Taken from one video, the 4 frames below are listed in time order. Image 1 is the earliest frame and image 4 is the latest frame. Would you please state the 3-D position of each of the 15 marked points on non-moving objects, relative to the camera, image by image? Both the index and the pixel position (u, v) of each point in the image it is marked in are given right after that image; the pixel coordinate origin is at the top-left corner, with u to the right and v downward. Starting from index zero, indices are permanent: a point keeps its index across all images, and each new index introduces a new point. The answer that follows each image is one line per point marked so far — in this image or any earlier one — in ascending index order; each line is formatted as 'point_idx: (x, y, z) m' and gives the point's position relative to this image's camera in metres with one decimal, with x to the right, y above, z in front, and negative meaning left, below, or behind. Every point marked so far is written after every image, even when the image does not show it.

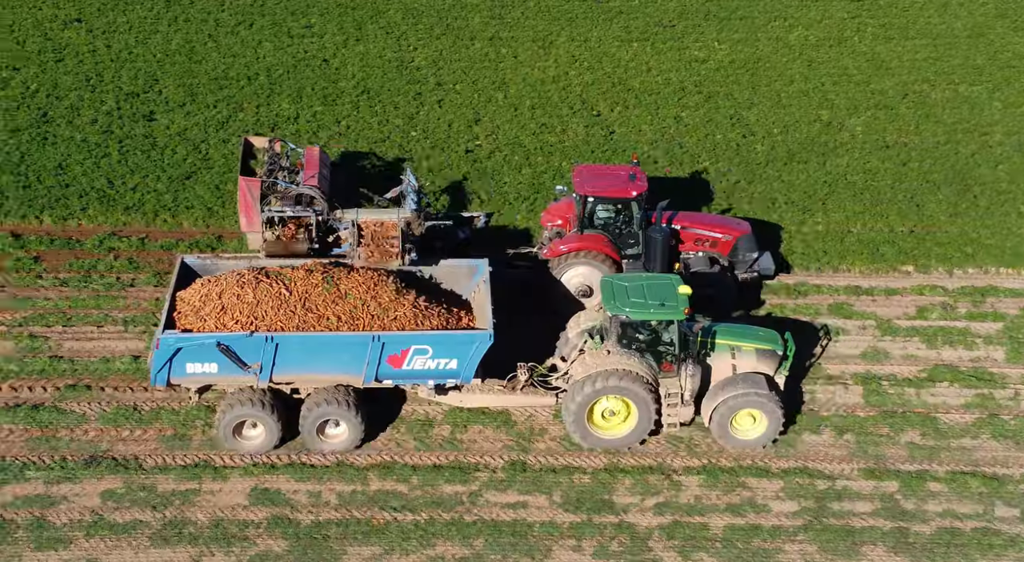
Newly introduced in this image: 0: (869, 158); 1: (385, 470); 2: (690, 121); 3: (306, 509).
0: (+6.1, +2.1, +18.1) m
1: (-1.4, -2.0, +11.4) m
2: (+3.3, +2.9, +19.5) m
3: (-2.1, -2.3, +10.9) m
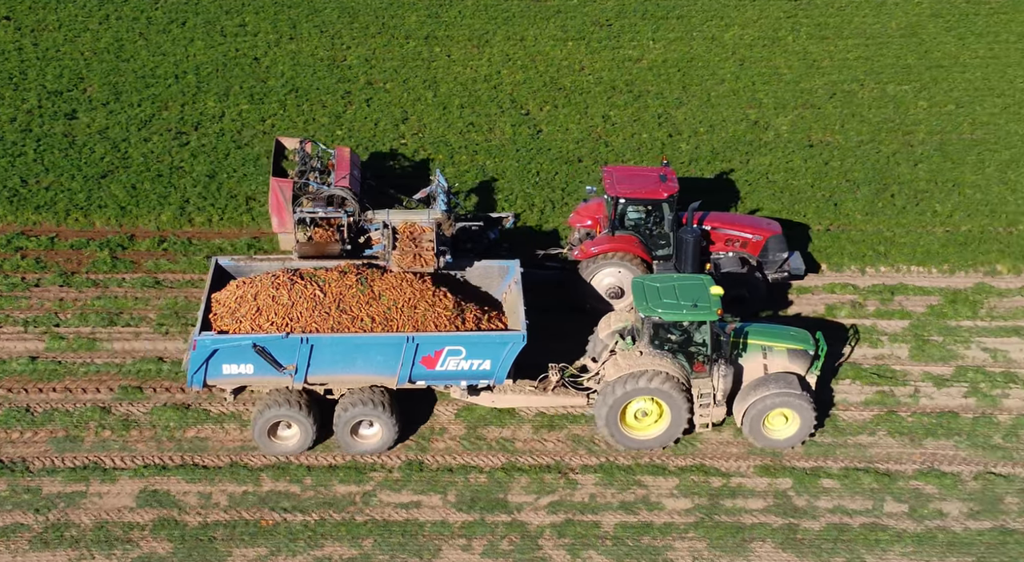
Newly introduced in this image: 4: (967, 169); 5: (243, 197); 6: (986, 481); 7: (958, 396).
0: (+4.8, +2.1, +18.2) m
1: (-2.5, -2.0, +11.3) m
2: (+1.9, +2.9, +19.5) m
3: (-3.2, -2.3, +10.9) m
4: (+7.5, +1.9, +17.6) m
5: (-4.2, +1.3, +16.4) m
6: (+5.0, -2.1, +11.4) m
7: (+5.3, -1.4, +12.6) m
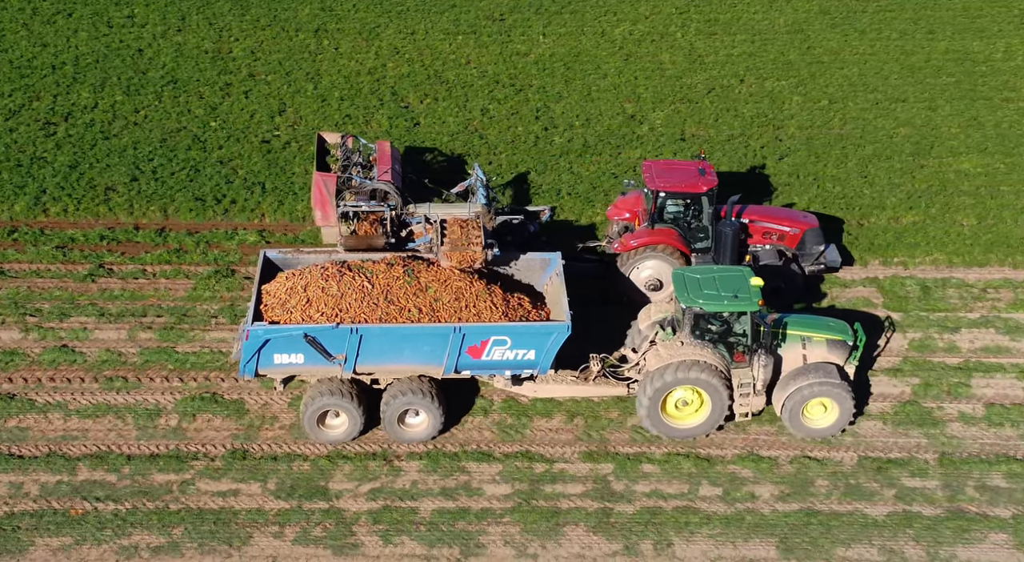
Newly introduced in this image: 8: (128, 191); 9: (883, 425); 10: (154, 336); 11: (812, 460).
0: (+2.6, +2.3, +18.4) m
1: (-4.4, -1.9, +11.2) m
2: (-0.3, +3.1, +19.6) m
3: (-5.1, -2.2, +10.7) m
4: (+5.3, +2.0, +18.0) m
5: (-6.3, +1.4, +16.3) m
6: (+3.1, -2.0, +11.6) m
7: (+3.3, -1.2, +12.9) m
8: (-5.9, +1.4, +16.3) m
9: (+4.3, -1.6, +12.2) m
10: (-4.4, -0.7, +13.2) m
11: (+3.3, -2.0, +11.7) m
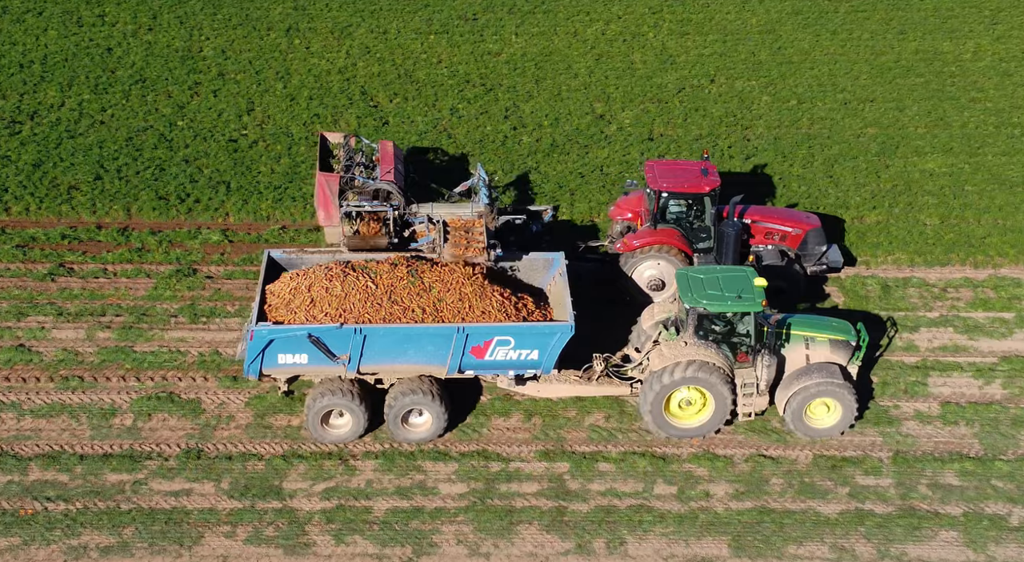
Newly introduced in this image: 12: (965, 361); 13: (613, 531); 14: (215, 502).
0: (+2.0, +2.3, +18.4) m
1: (-4.8, -1.9, +11.2) m
2: (-0.9, +3.1, +19.6) m
3: (-5.6, -2.2, +10.7) m
4: (+4.8, +2.0, +18.0) m
5: (-6.8, +1.4, +16.2) m
6: (+2.7, -2.0, +11.6) m
7: (+2.8, -1.2, +12.9) m
8: (-6.4, +1.4, +16.2) m
9: (+3.8, -1.6, +12.2) m
10: (-4.9, -0.7, +13.1) m
11: (+2.8, -1.9, +11.7) m
12: (+5.7, -1.0, +13.4) m
13: (+1.1, -2.6, +10.9) m
14: (-3.0, -2.3, +10.9) m
